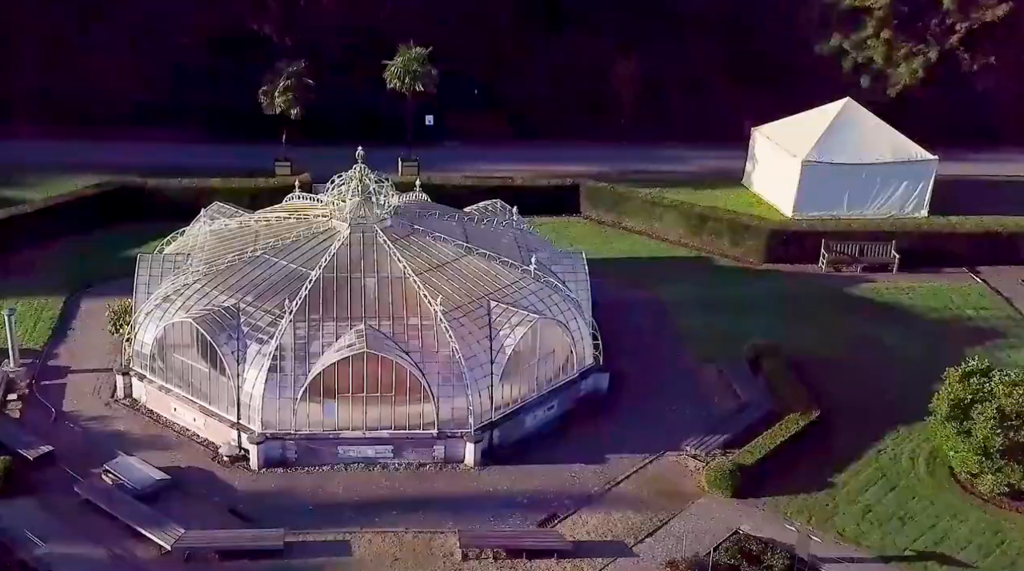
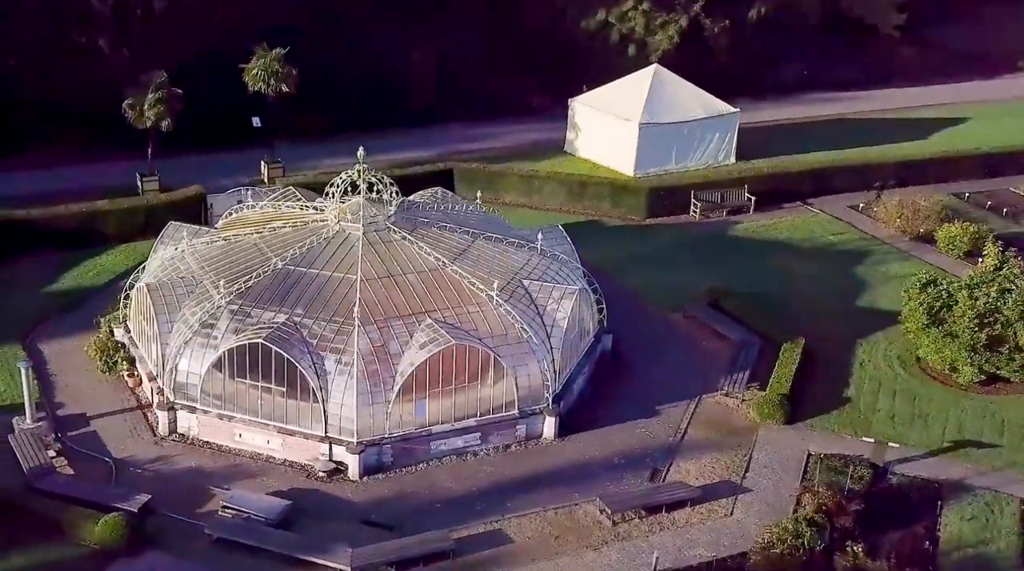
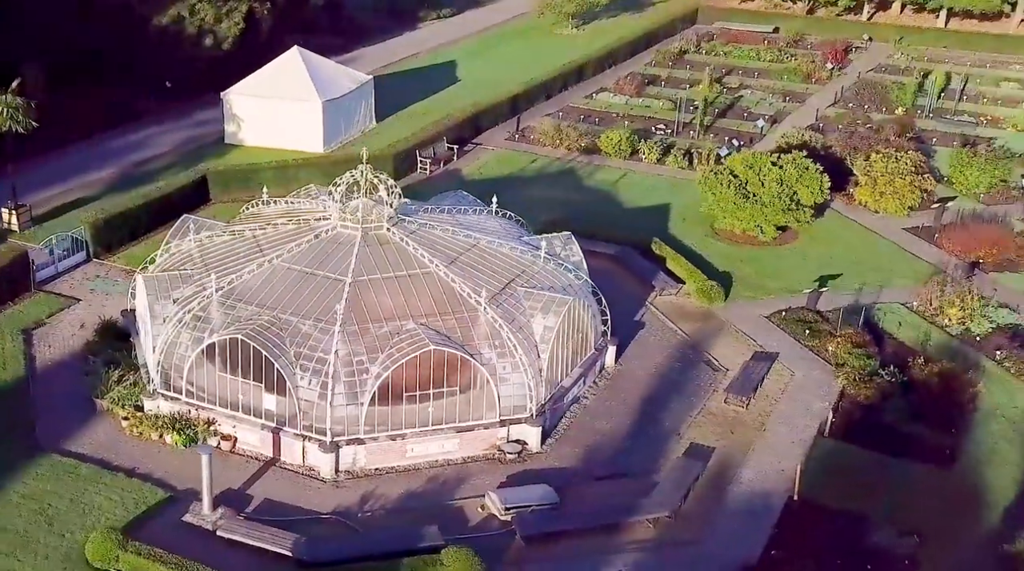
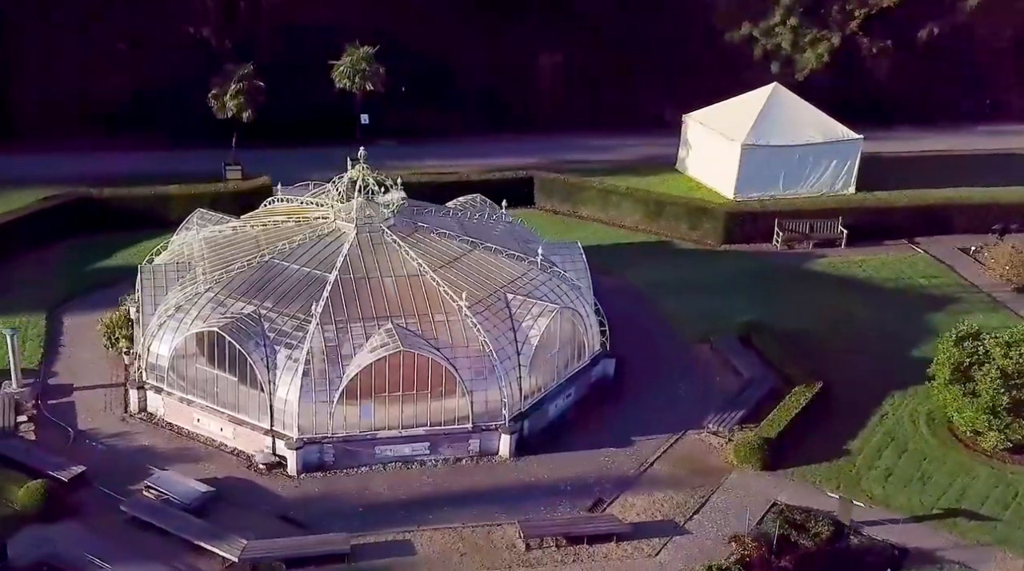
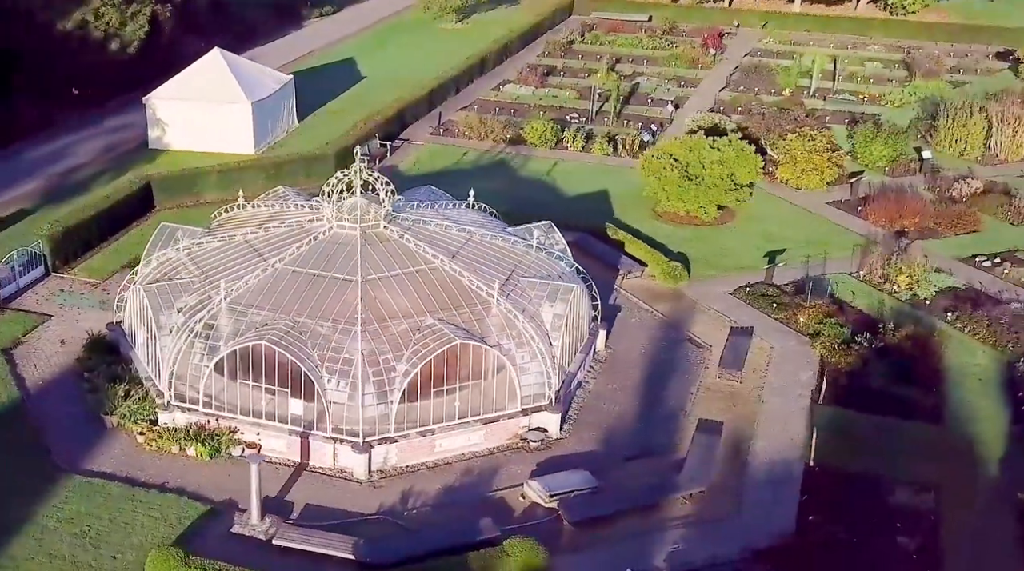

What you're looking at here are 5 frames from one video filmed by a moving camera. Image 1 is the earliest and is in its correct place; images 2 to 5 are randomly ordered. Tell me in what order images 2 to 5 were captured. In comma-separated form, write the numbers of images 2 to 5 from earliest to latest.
4, 2, 3, 5
